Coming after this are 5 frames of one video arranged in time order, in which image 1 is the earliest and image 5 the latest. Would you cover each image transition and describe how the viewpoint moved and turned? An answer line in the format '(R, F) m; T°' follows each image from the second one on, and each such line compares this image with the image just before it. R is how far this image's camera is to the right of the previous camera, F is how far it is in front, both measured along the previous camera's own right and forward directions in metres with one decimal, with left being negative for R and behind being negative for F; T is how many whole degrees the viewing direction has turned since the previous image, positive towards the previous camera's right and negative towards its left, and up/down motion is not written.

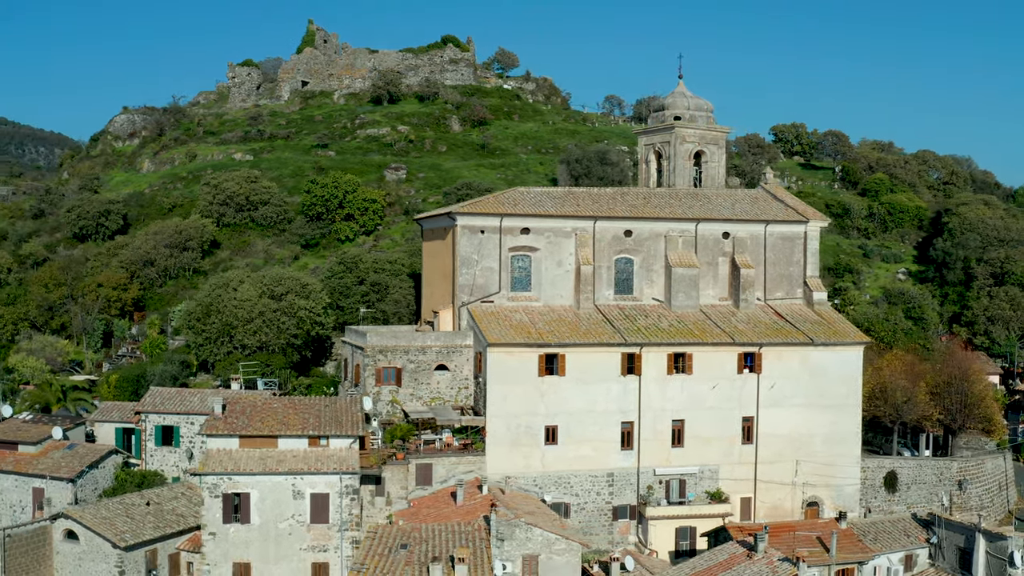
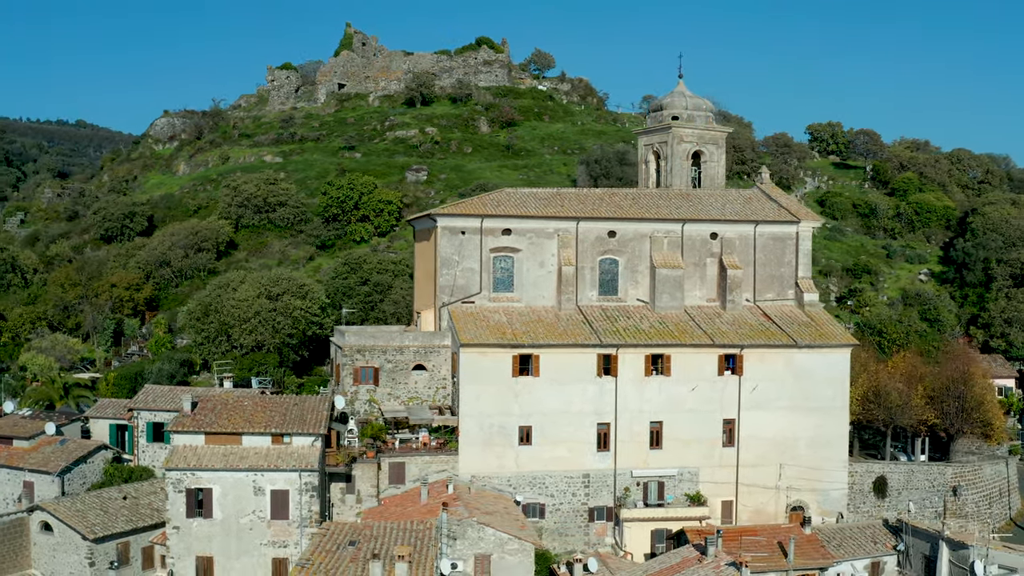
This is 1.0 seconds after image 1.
(+3.6, 0.0) m; -4°
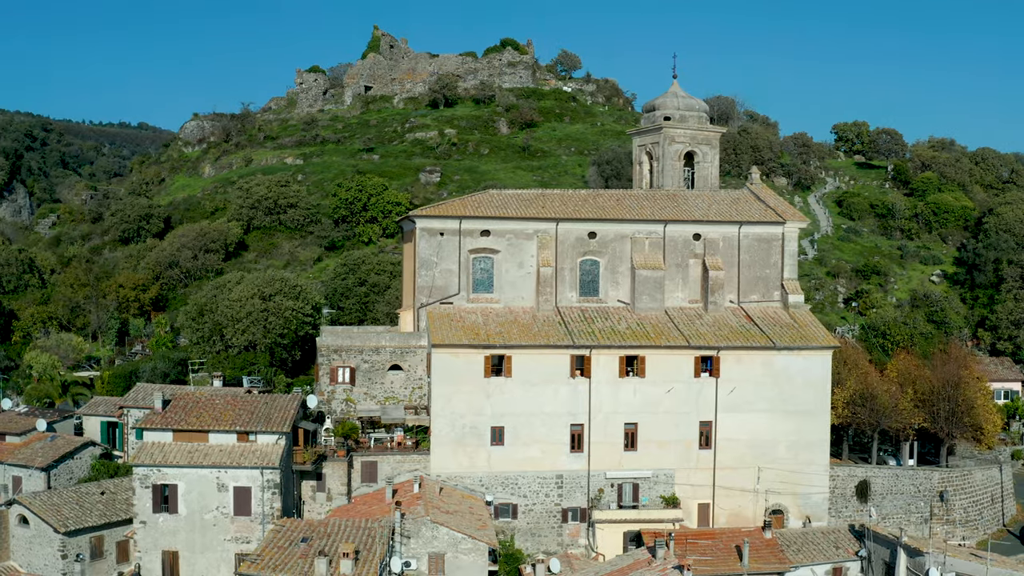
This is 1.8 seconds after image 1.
(+3.2, -0.1) m; -3°
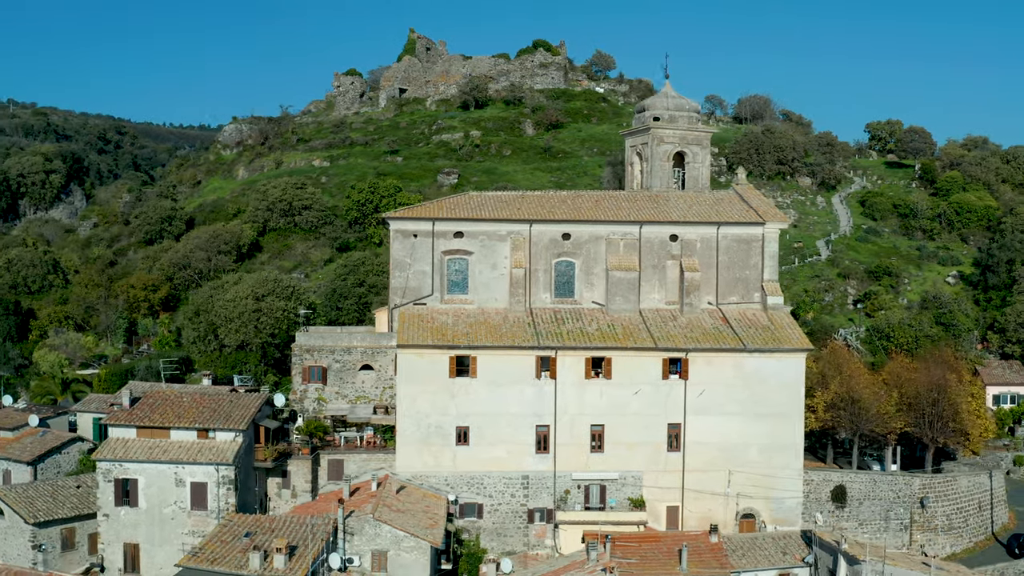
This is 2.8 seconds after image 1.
(+4.2, -0.1) m; -4°
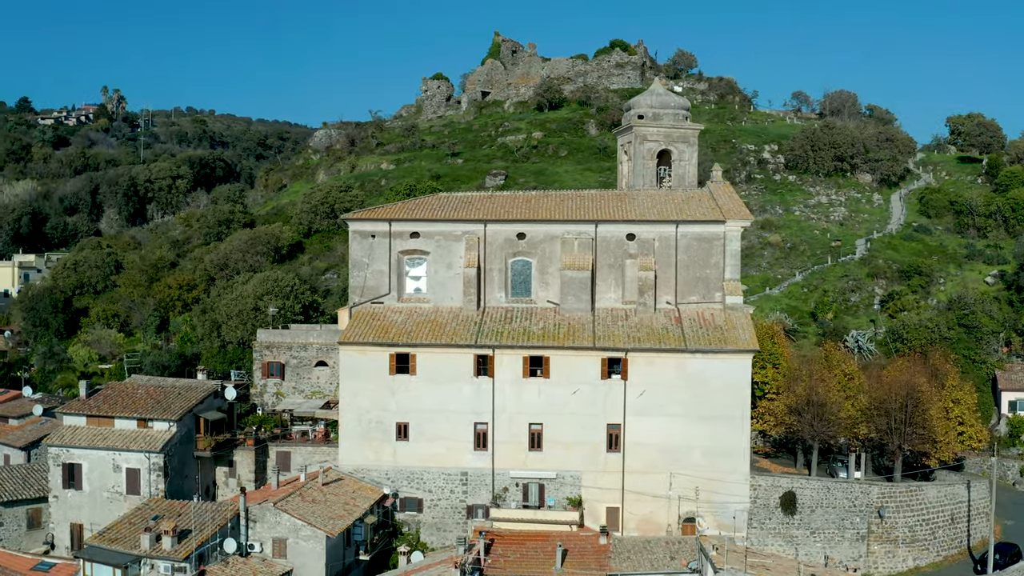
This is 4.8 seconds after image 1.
(+8.9, +0.1) m; -9°
